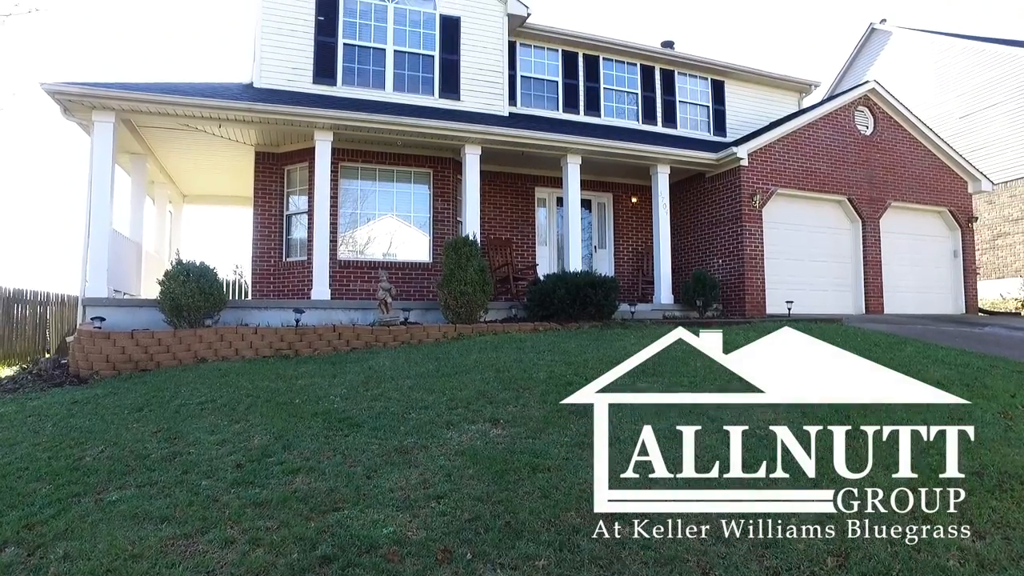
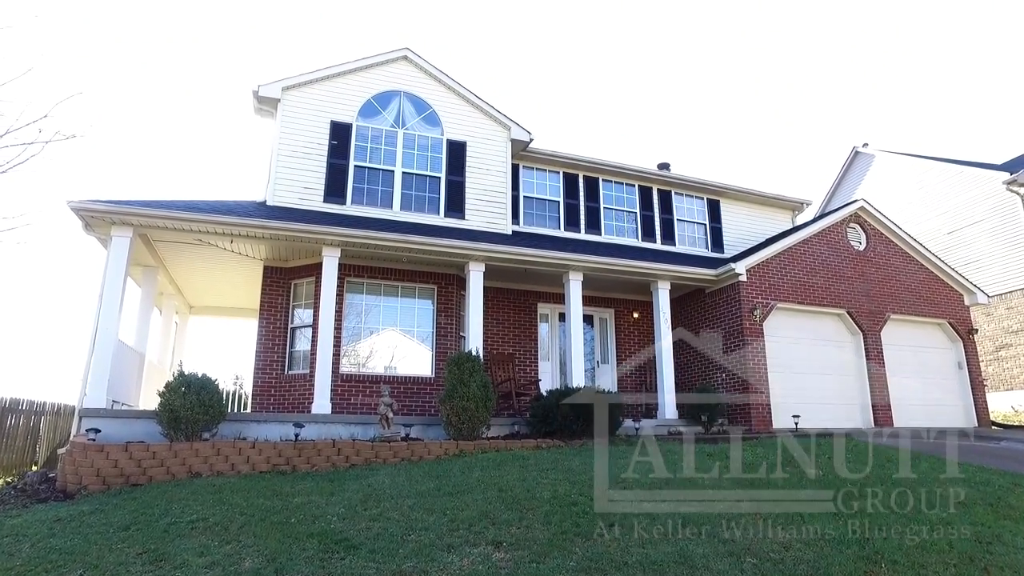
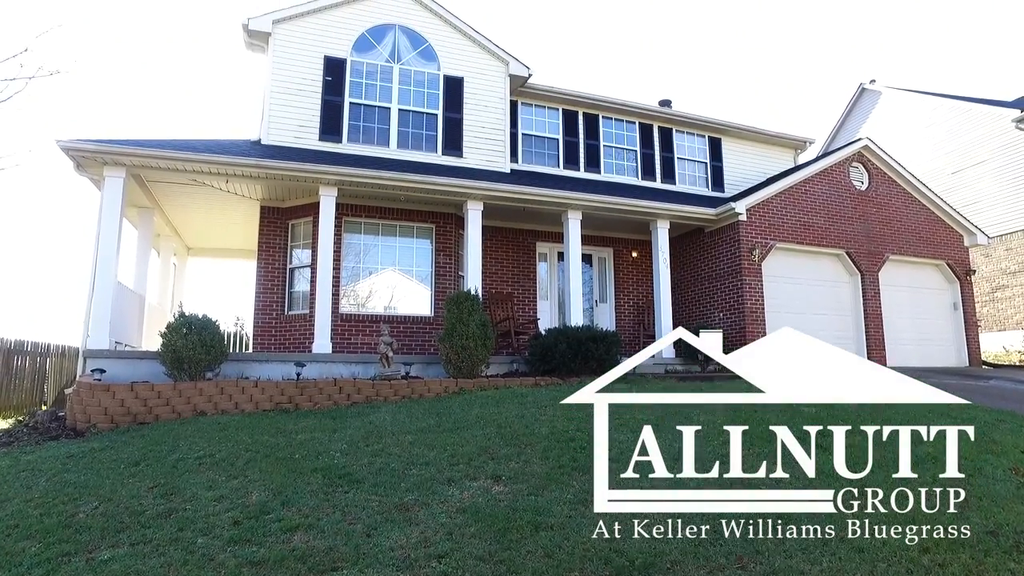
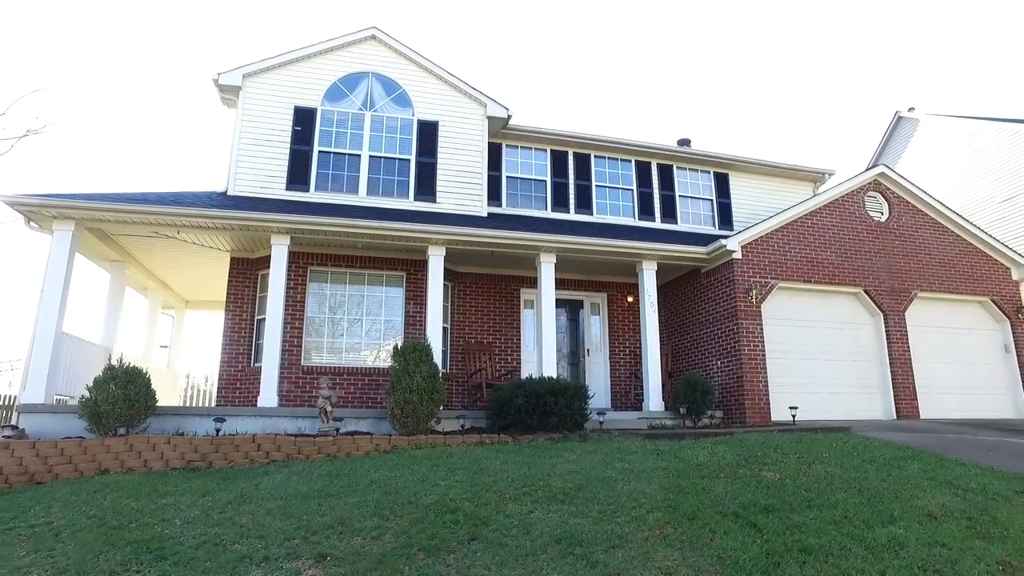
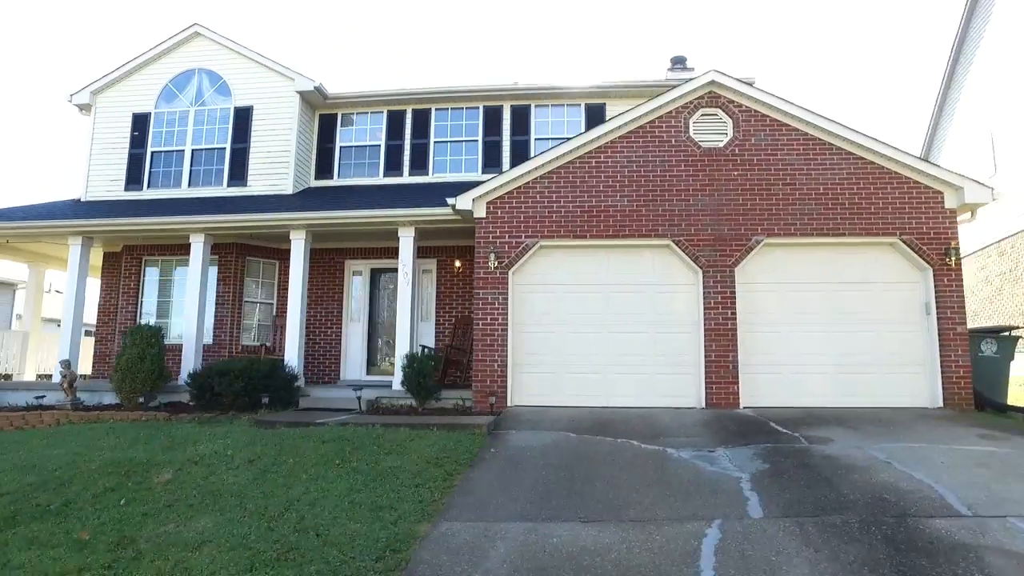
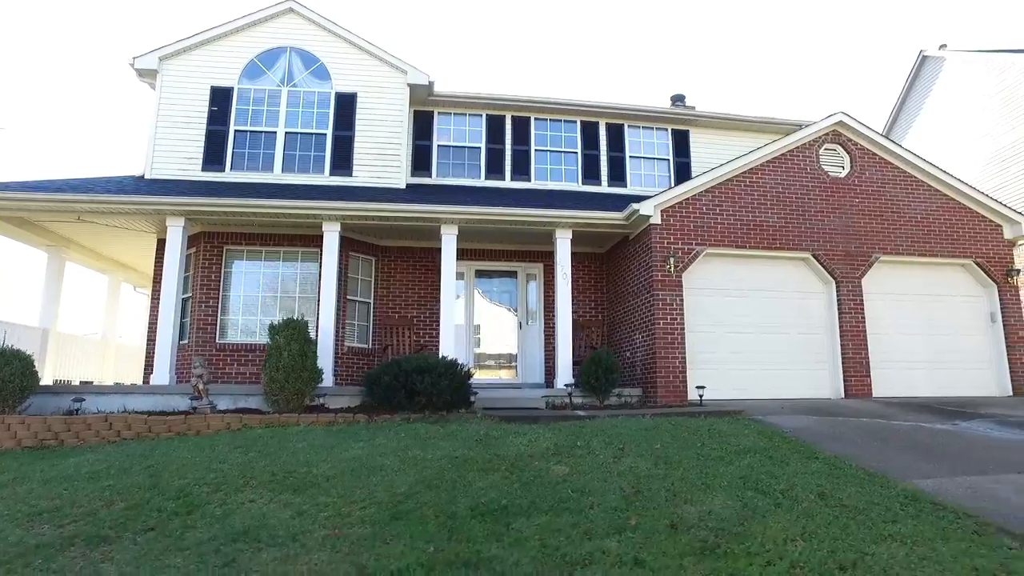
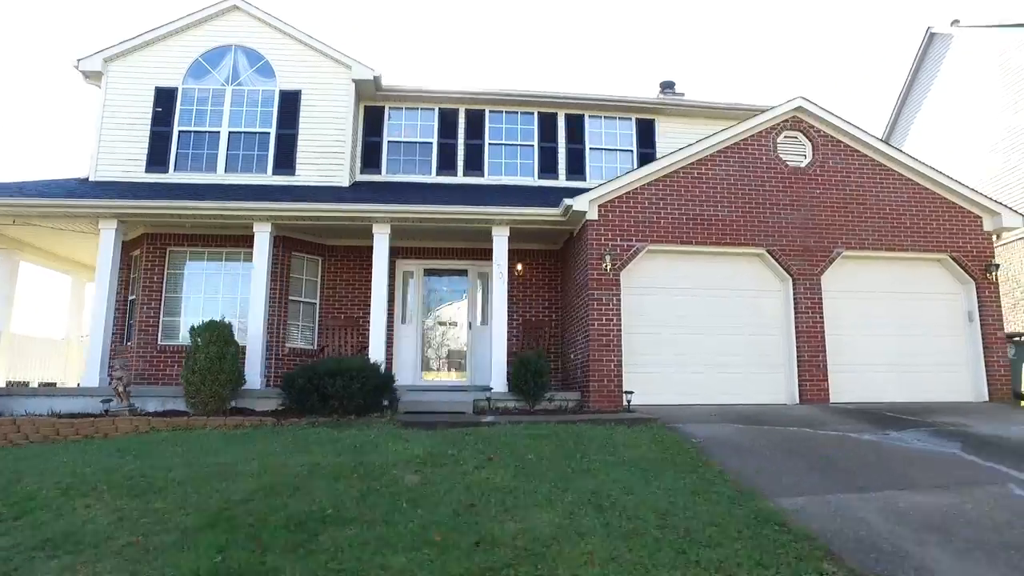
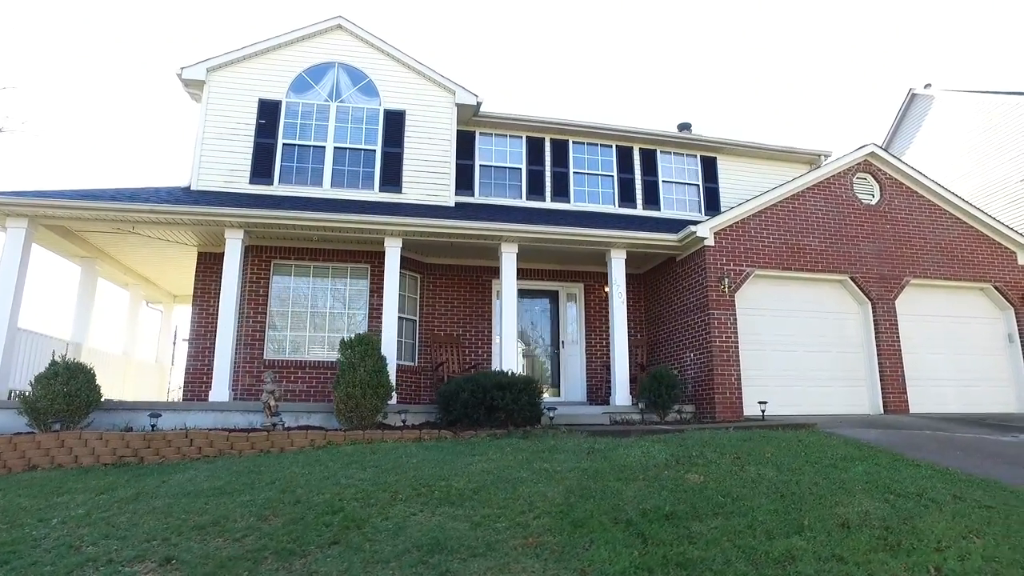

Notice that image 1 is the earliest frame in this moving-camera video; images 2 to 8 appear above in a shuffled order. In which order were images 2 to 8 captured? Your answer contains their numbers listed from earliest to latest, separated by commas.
3, 2, 4, 8, 6, 7, 5
